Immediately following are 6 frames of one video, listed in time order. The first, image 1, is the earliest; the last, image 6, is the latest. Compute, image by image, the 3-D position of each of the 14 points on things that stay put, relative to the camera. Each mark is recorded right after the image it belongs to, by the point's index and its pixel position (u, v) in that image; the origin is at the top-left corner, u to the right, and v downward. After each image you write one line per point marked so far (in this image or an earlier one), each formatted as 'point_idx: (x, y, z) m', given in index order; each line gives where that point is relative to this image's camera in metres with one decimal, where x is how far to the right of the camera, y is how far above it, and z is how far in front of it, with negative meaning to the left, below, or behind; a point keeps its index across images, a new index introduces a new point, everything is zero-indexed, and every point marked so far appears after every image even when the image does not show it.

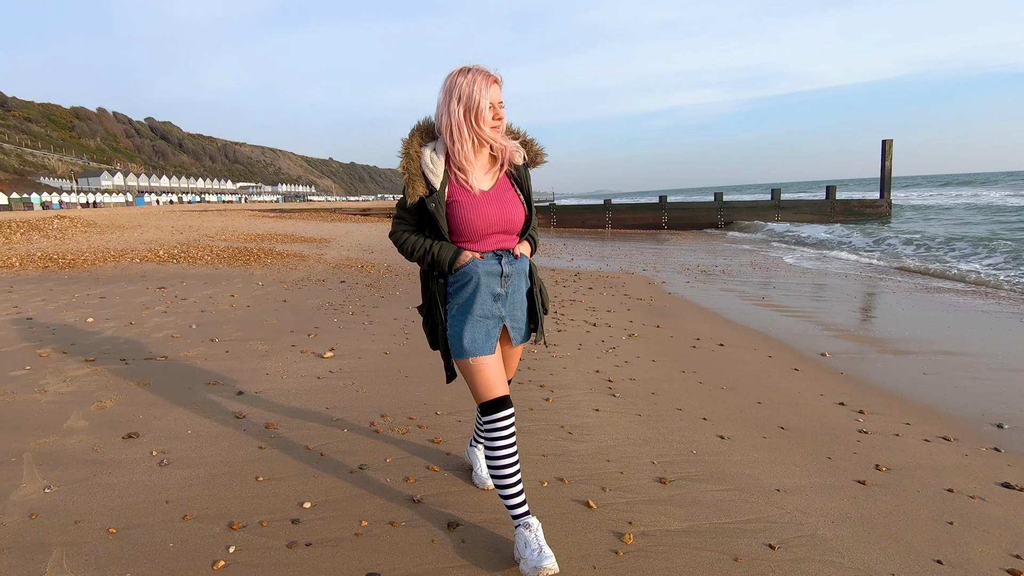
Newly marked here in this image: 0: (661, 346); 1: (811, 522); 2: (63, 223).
0: (+1.3, -0.5, +5.5) m
1: (+1.1, -0.9, +2.4) m
2: (-11.5, +1.7, +15.9) m
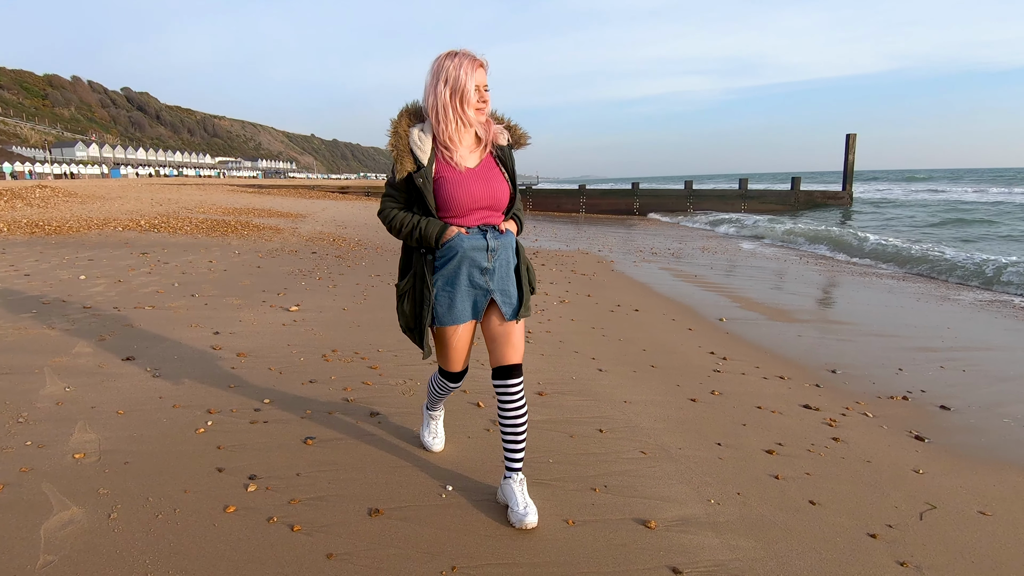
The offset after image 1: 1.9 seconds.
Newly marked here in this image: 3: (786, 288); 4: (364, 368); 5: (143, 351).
0: (+0.8, -0.2, +6.3) m
1: (+0.7, -0.7, +3.3) m
2: (-12.3, +2.5, +16.4) m
3: (+4.4, 0.0, +9.9) m
4: (-1.0, -0.5, +4.1) m
5: (-2.5, -0.4, +4.3) m
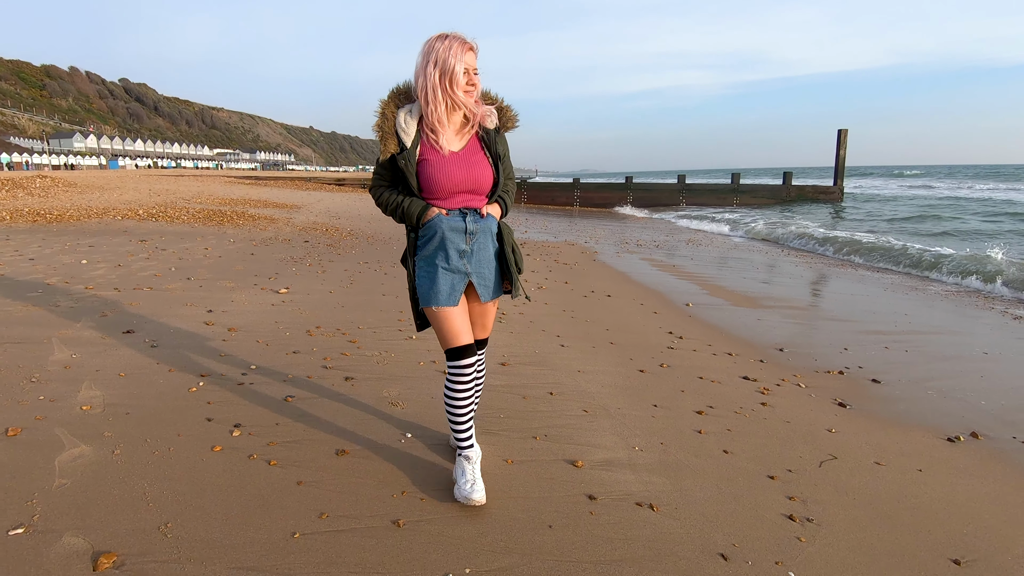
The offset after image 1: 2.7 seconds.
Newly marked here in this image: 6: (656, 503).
0: (+0.5, -0.1, +6.7) m
1: (+0.4, -0.6, +3.7) m
2: (-12.5, +2.9, +16.7) m
3: (+4.1, +0.2, +10.3) m
4: (-1.2, -0.4, +4.4) m
5: (-2.7, -0.3, +4.7) m
6: (+0.5, -0.8, +2.4) m
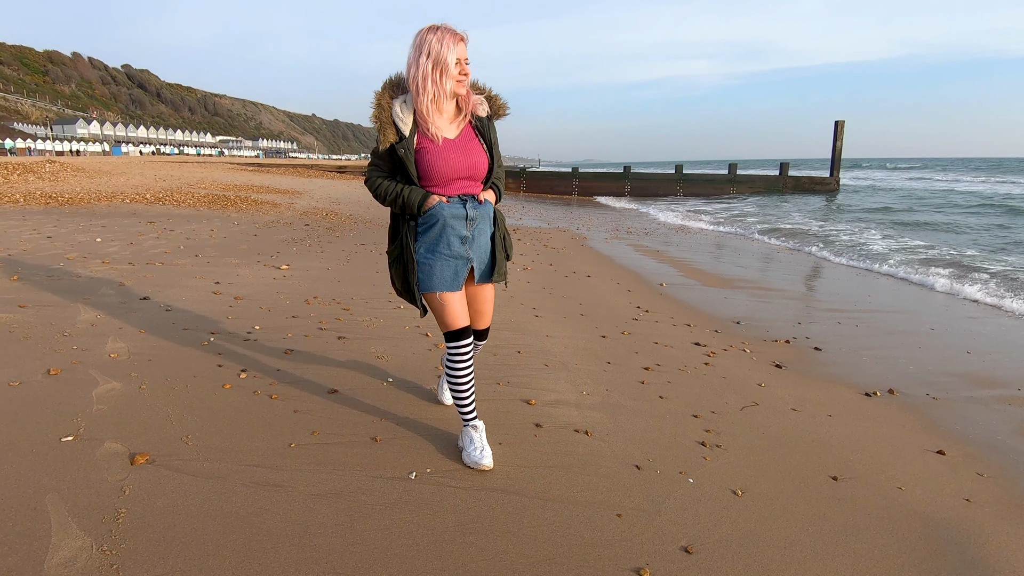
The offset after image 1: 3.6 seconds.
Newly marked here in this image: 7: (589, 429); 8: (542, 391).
0: (+0.4, +0.1, +7.2) m
1: (+0.3, -0.4, +4.2) m
2: (-12.6, +3.4, +17.2) m
3: (+4.0, +0.4, +10.8) m
4: (-1.4, -0.2, +4.9) m
5: (-2.9, 0.0, +5.1) m
6: (+0.4, -0.7, +2.9) m
7: (+0.4, -0.7, +2.9) m
8: (+0.2, -0.6, +3.3) m
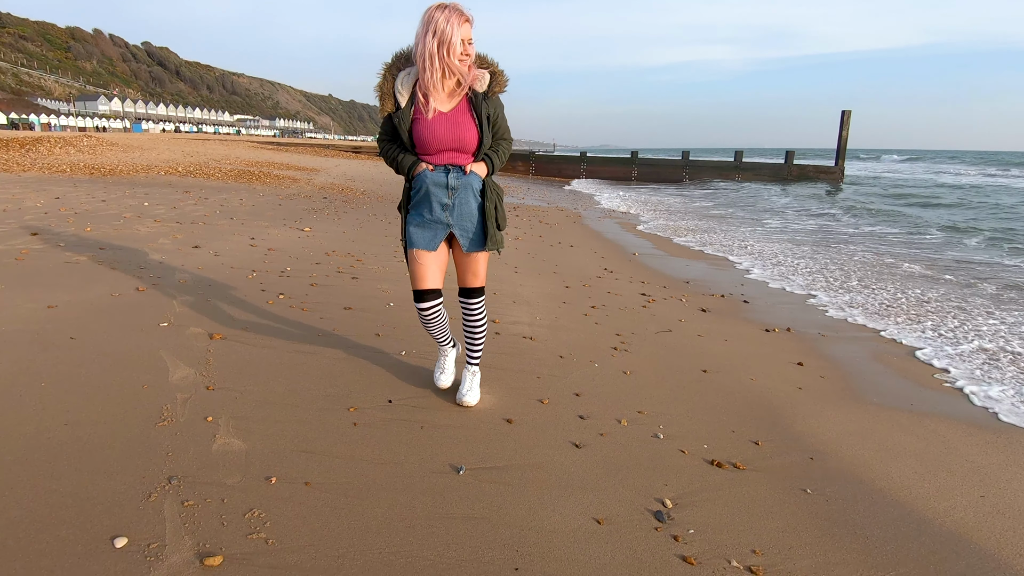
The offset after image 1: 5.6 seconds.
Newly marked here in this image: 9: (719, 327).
0: (+0.3, +0.6, +8.2) m
1: (+0.1, 0.0, +5.3) m
2: (-12.5, +4.3, +18.4) m
3: (+4.0, +0.9, +11.7) m
4: (-1.5, +0.3, +6.0) m
5: (-3.1, +0.4, +6.3) m
6: (+0.1, -0.3, +4.0) m
7: (+0.1, -0.3, +4.0) m
8: (-0.1, -0.2, +4.4) m
9: (+1.6, -0.3, +4.9) m
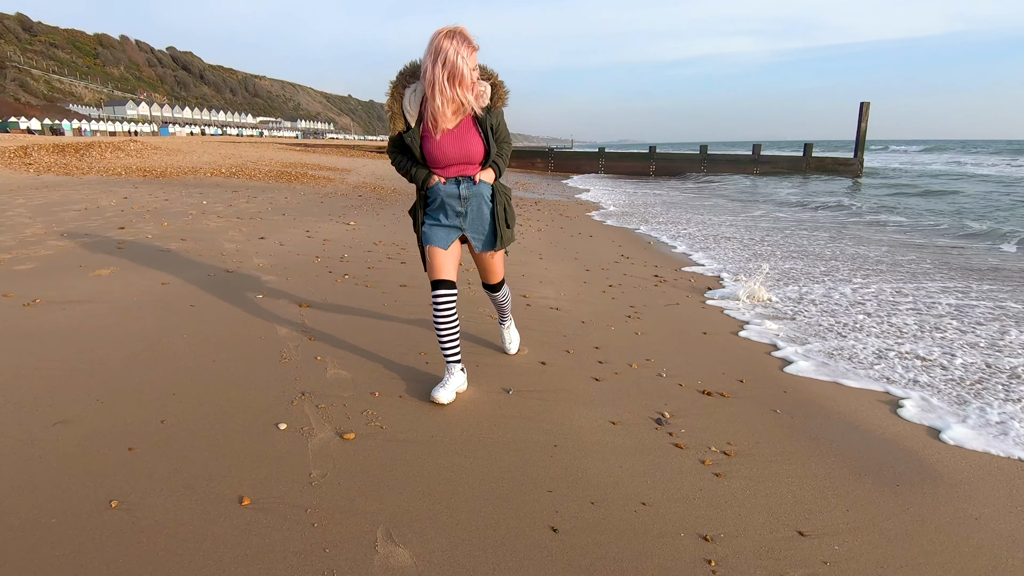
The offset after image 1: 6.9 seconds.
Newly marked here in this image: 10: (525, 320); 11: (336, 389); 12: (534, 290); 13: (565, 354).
0: (+0.6, +0.8, +9.0) m
1: (+0.3, +0.2, +6.0) m
2: (-11.8, +4.5, +19.5) m
3: (+4.4, +1.1, +12.4) m
4: (-1.2, +0.4, +6.8) m
5: (-2.8, +0.6, +7.1) m
6: (+0.4, -0.1, +4.7) m
7: (+0.4, -0.1, +4.7) m
8: (+0.2, 0.0, +5.2) m
9: (+1.8, -0.1, +5.6) m
10: (+0.1, -0.2, +4.4) m
11: (-0.8, -0.5, +3.0) m
12: (+0.2, 0.0, +5.3) m
13: (+0.3, -0.4, +3.7) m
